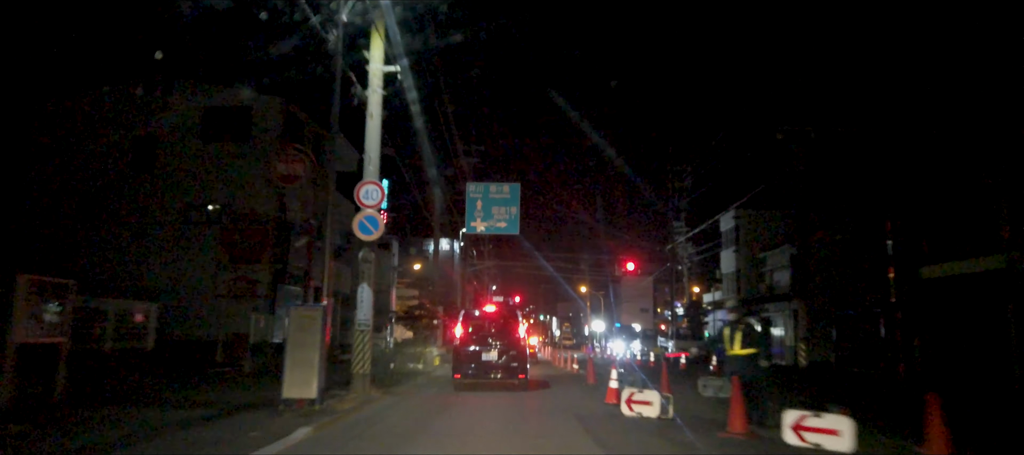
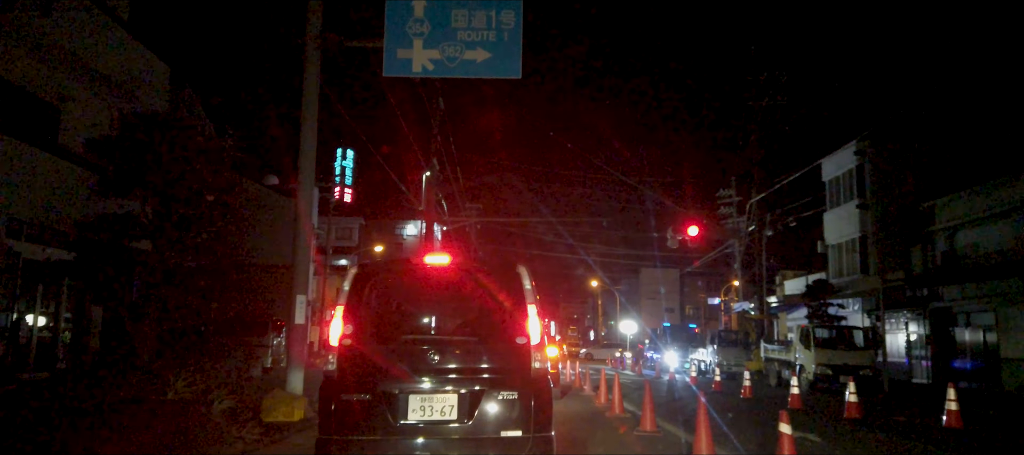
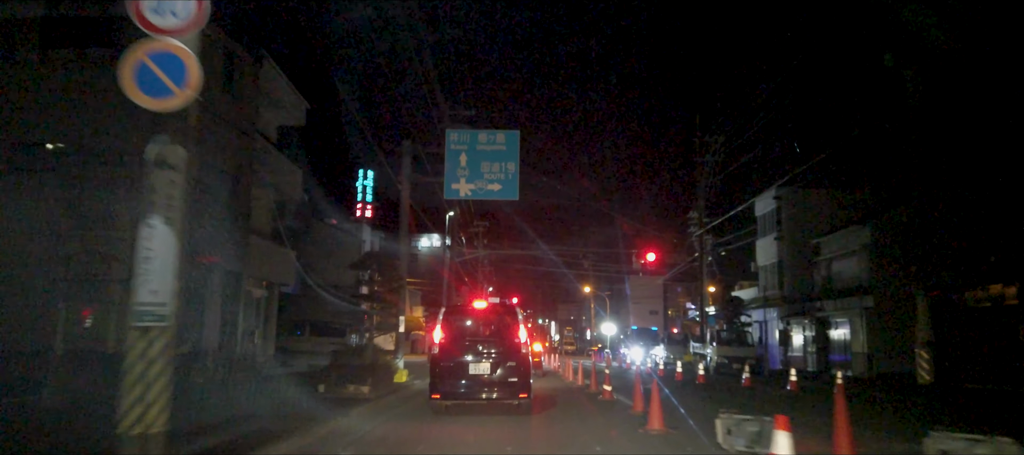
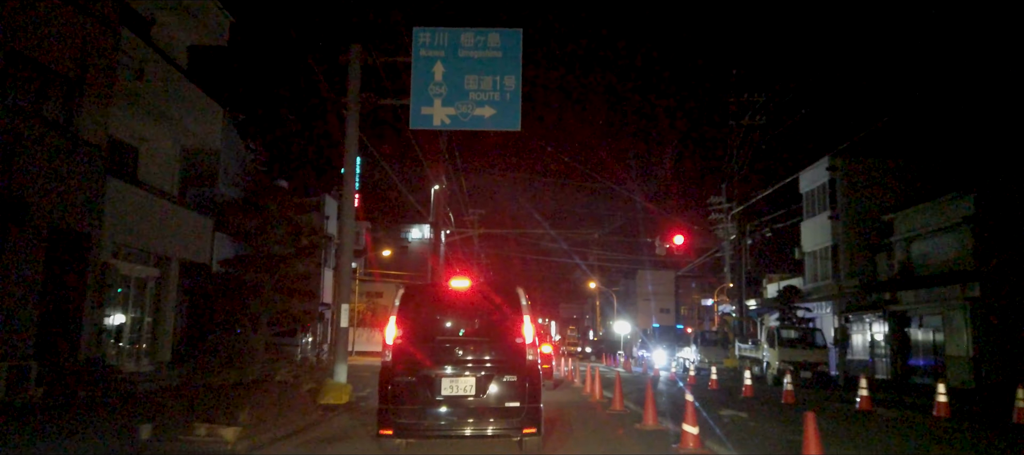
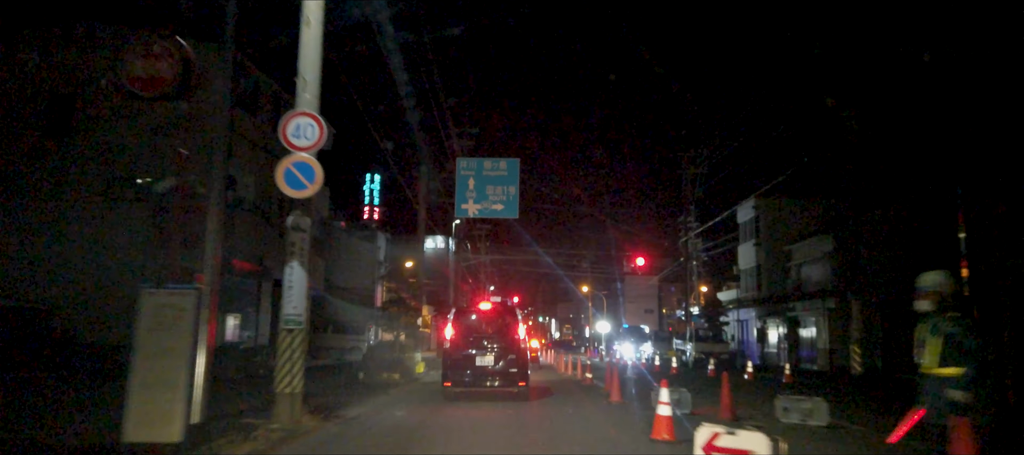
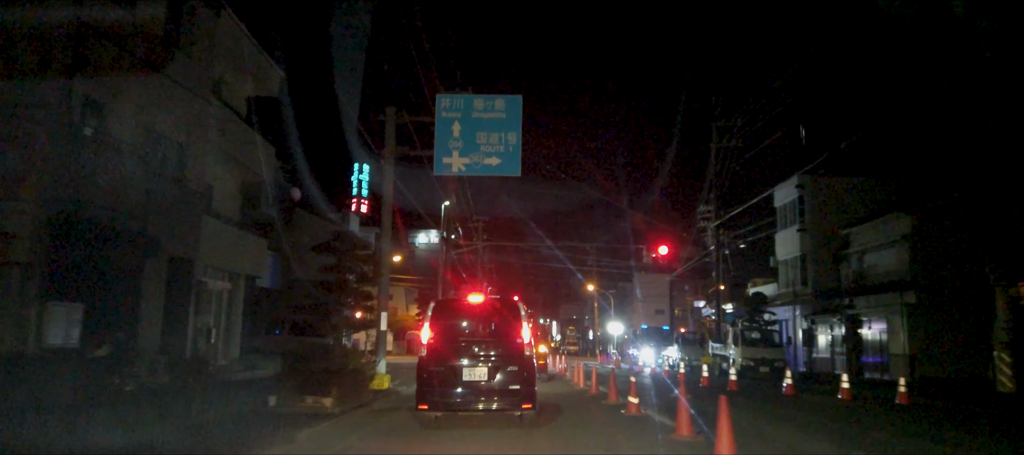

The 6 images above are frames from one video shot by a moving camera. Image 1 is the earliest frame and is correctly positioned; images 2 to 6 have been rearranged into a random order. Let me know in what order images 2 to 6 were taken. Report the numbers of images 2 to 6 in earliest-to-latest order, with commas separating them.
5, 3, 6, 4, 2
